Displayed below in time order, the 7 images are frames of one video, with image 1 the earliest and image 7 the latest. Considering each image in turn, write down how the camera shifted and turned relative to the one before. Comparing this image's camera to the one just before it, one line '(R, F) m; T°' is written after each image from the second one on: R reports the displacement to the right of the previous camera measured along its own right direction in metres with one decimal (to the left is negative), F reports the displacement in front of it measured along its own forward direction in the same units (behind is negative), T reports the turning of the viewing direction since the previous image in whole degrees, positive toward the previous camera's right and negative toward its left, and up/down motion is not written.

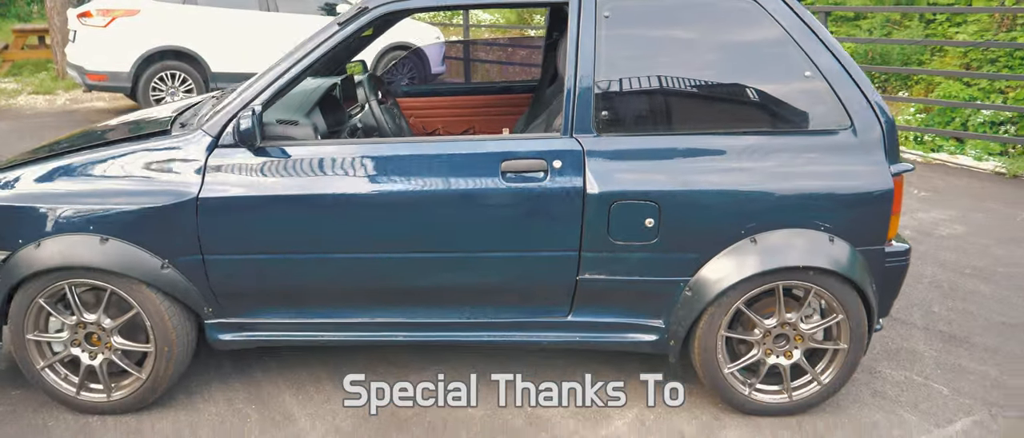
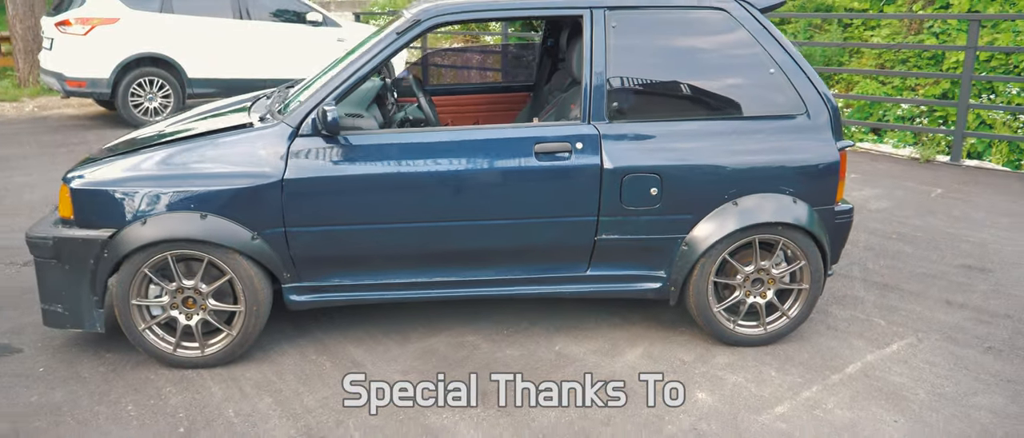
(-0.5, -0.6) m; +5°
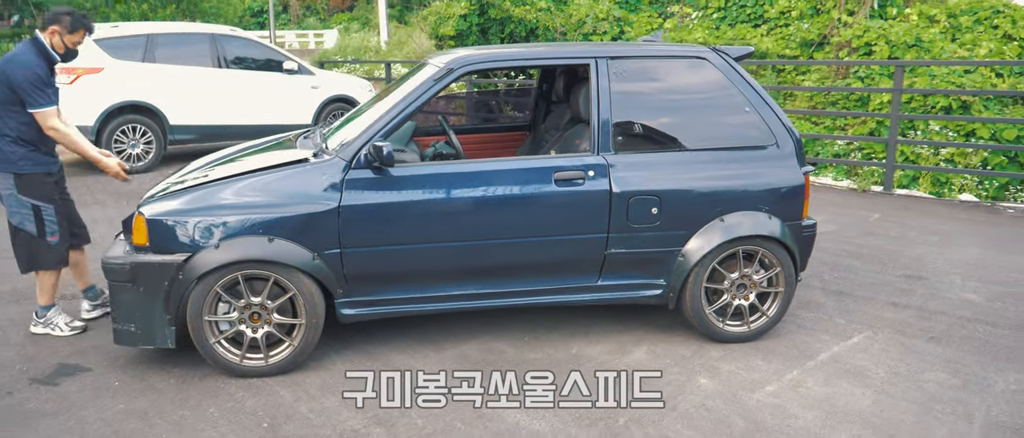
(-0.5, -0.6) m; +4°
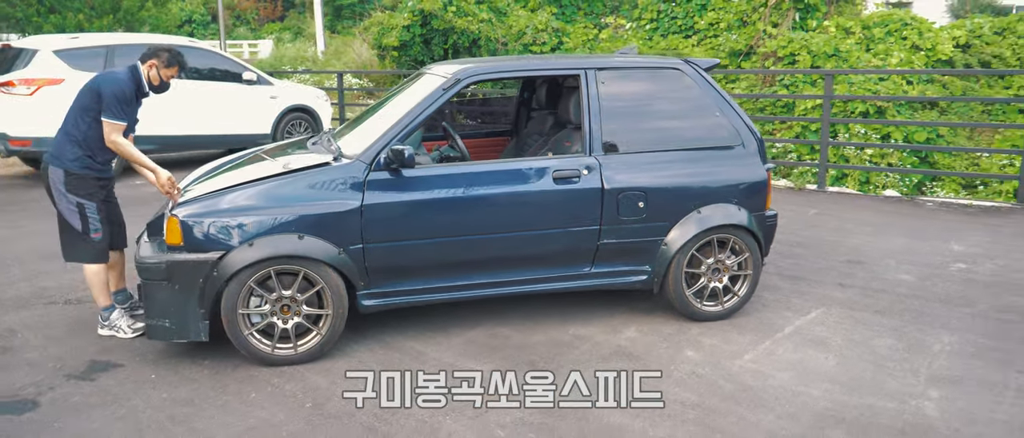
(-0.5, -0.4) m; +5°
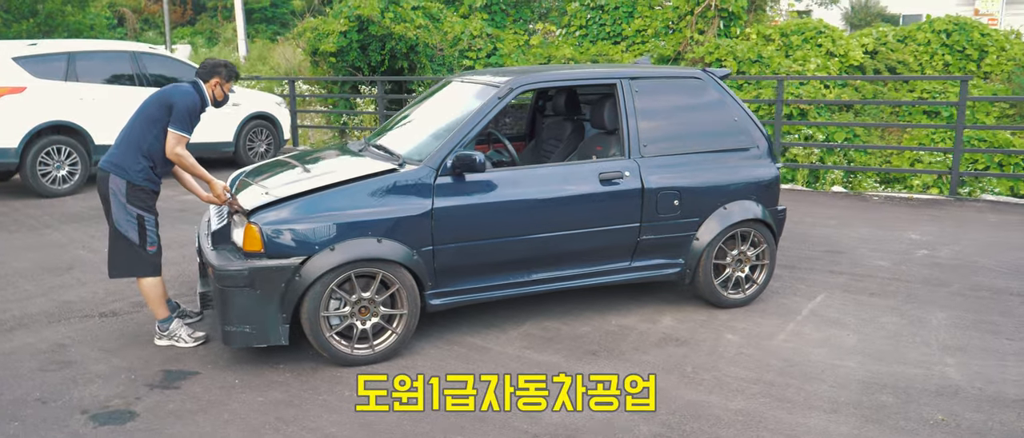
(-1.0, -0.3) m; +7°
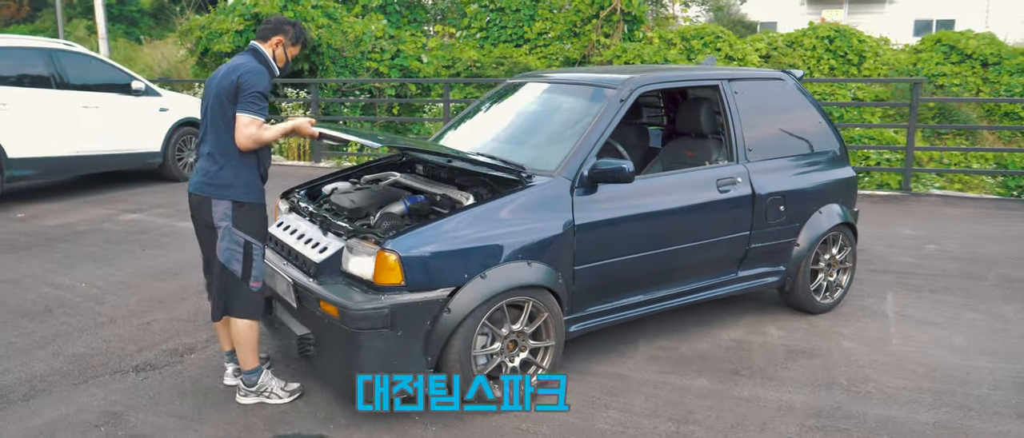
(-1.6, +0.7) m; +11°
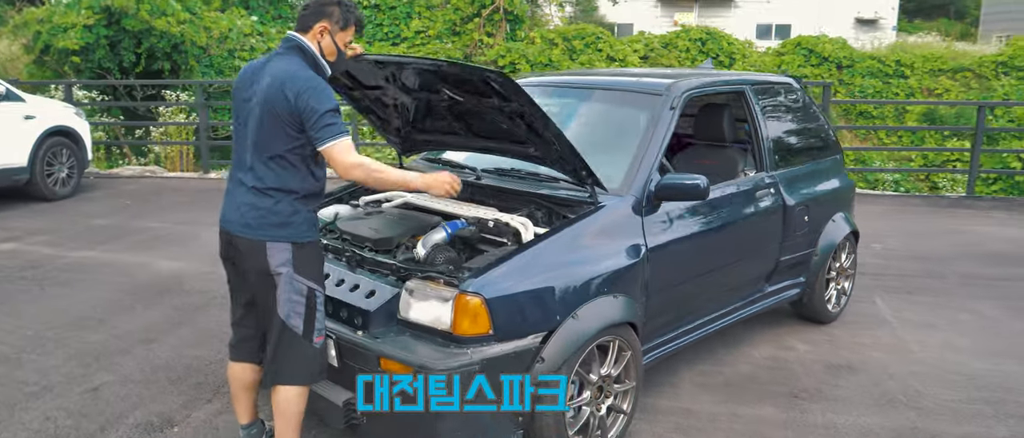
(-1.0, +0.7) m; +11°
